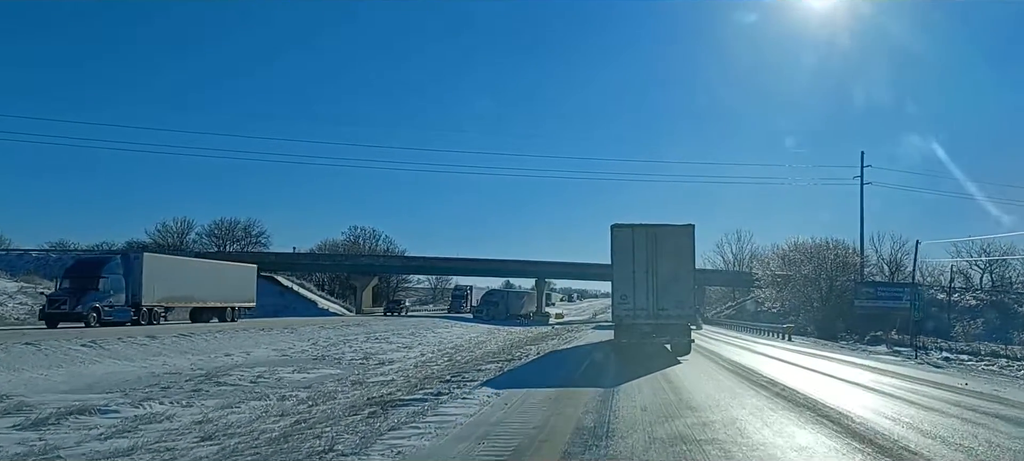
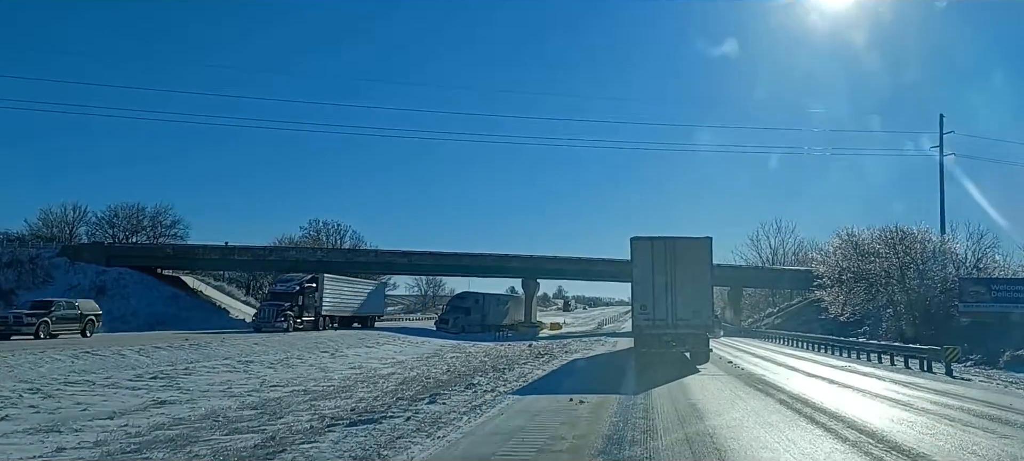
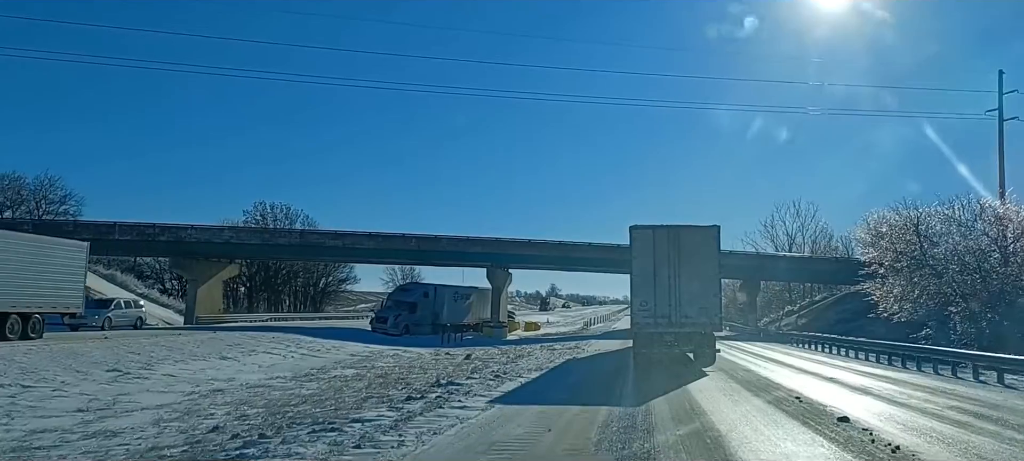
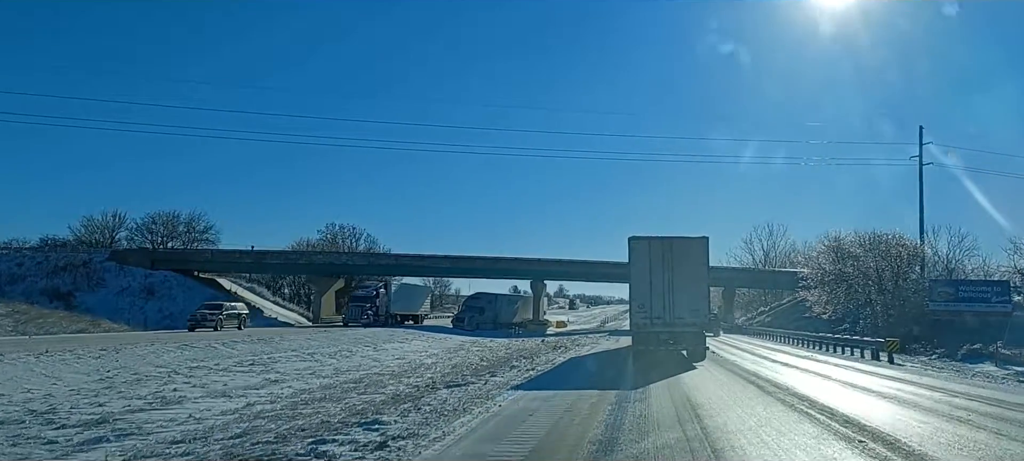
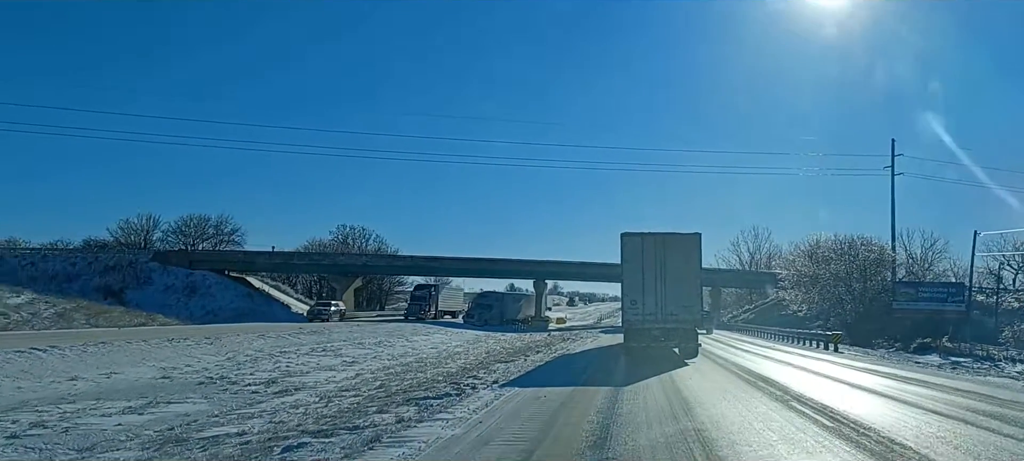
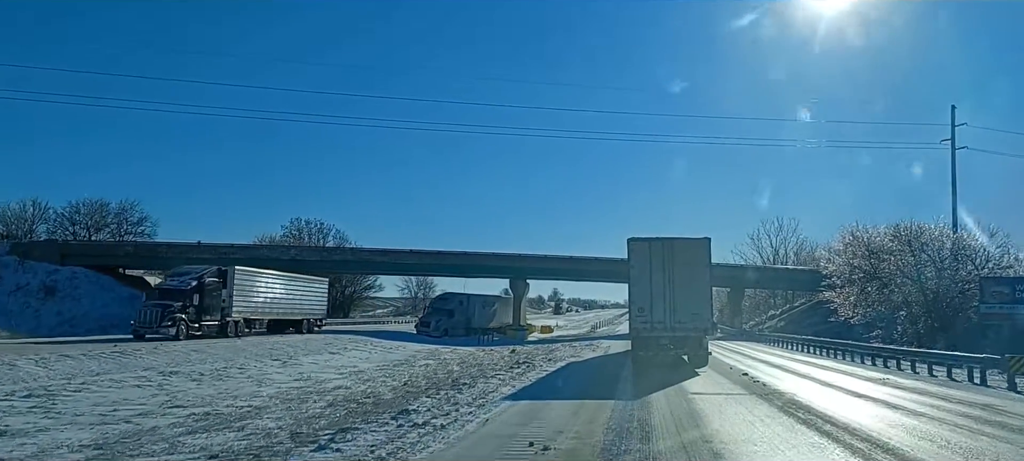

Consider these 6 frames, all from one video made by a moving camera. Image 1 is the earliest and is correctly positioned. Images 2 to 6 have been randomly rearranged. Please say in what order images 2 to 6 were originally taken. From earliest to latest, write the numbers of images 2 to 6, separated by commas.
5, 4, 2, 6, 3
